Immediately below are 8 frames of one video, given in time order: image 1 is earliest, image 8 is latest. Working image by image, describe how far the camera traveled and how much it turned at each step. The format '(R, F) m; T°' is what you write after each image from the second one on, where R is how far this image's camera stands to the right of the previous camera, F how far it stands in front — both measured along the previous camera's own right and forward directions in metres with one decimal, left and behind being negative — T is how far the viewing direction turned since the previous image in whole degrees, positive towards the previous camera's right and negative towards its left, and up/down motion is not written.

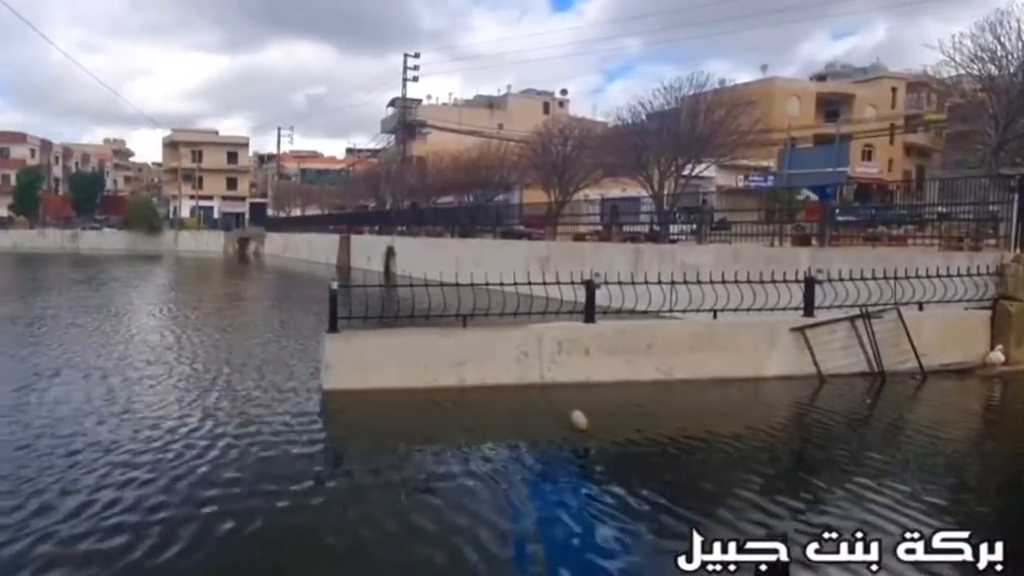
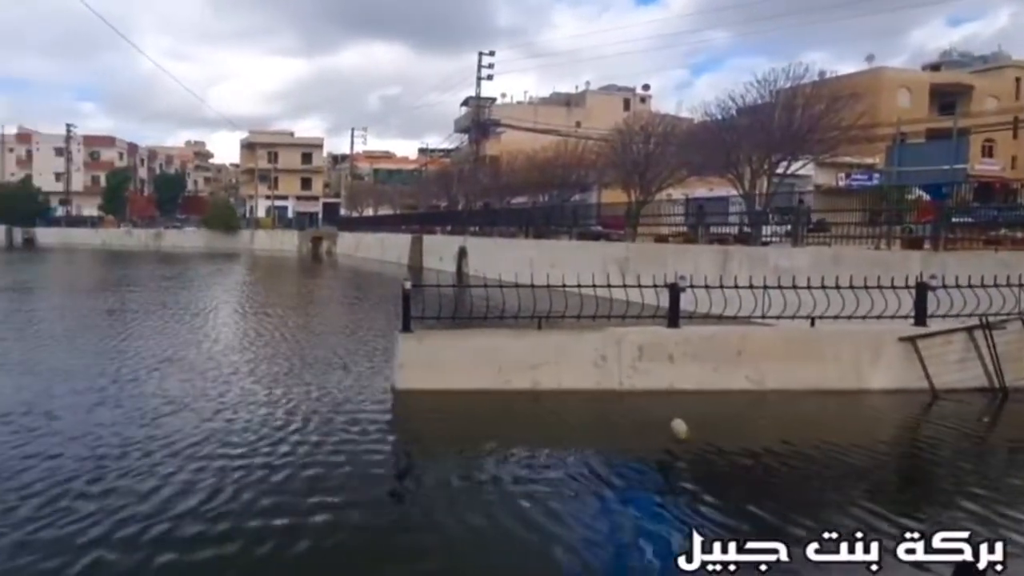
(-0.4, +0.4) m; -5°
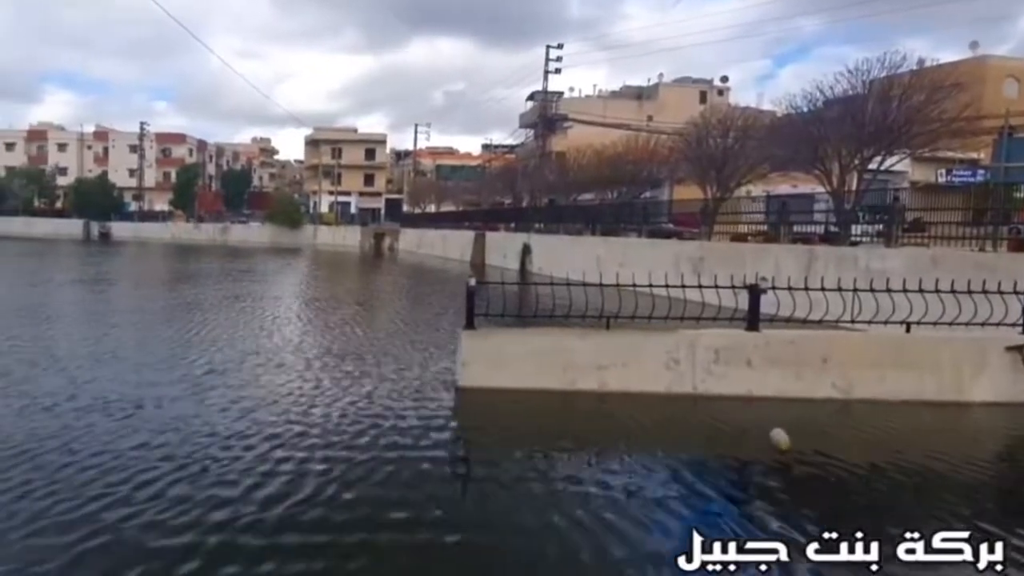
(-0.3, +0.3) m; -4°
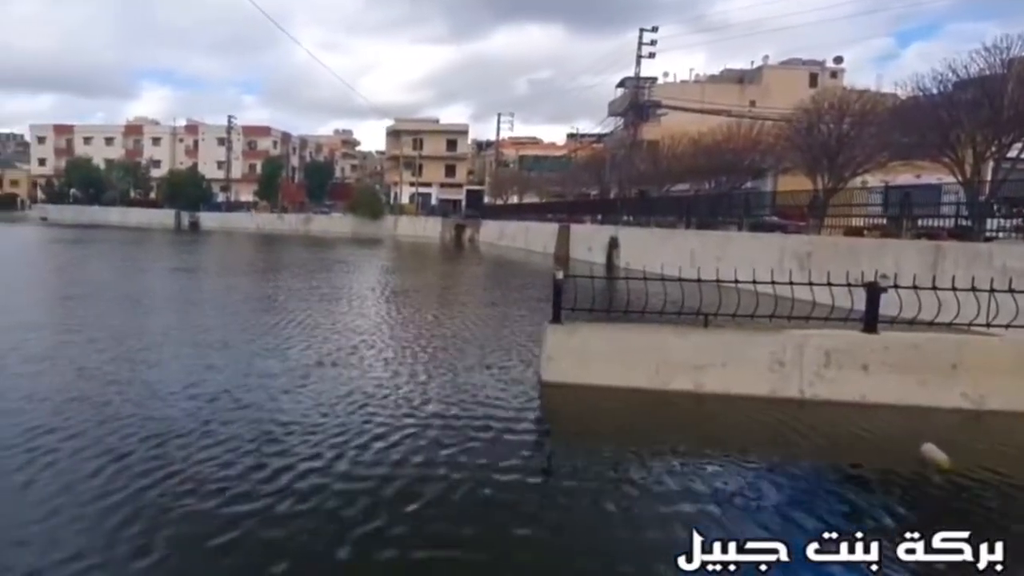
(-0.5, +0.4) m; -5°
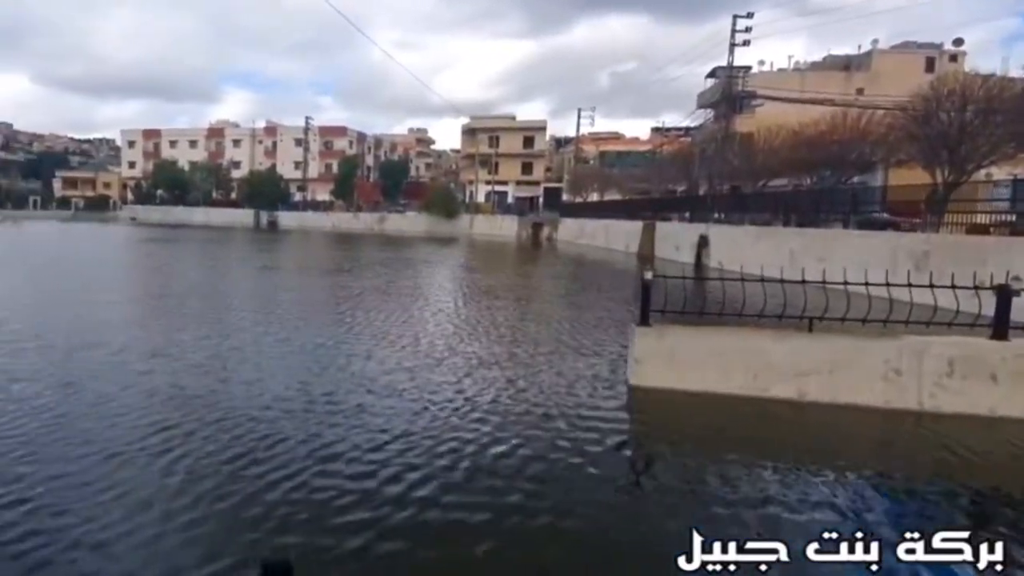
(-0.4, +0.4) m; -5°
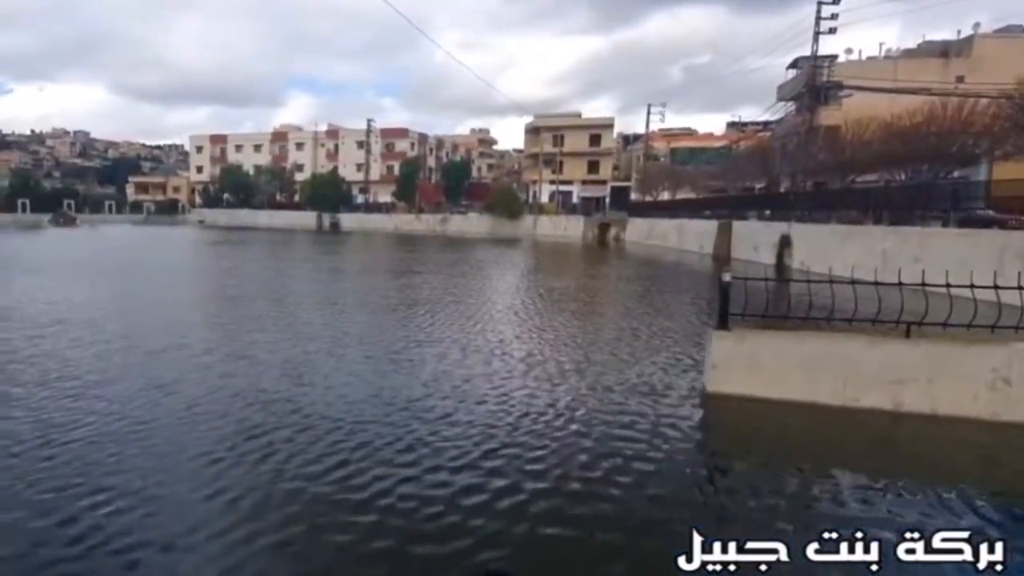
(-0.4, +0.4) m; -4°
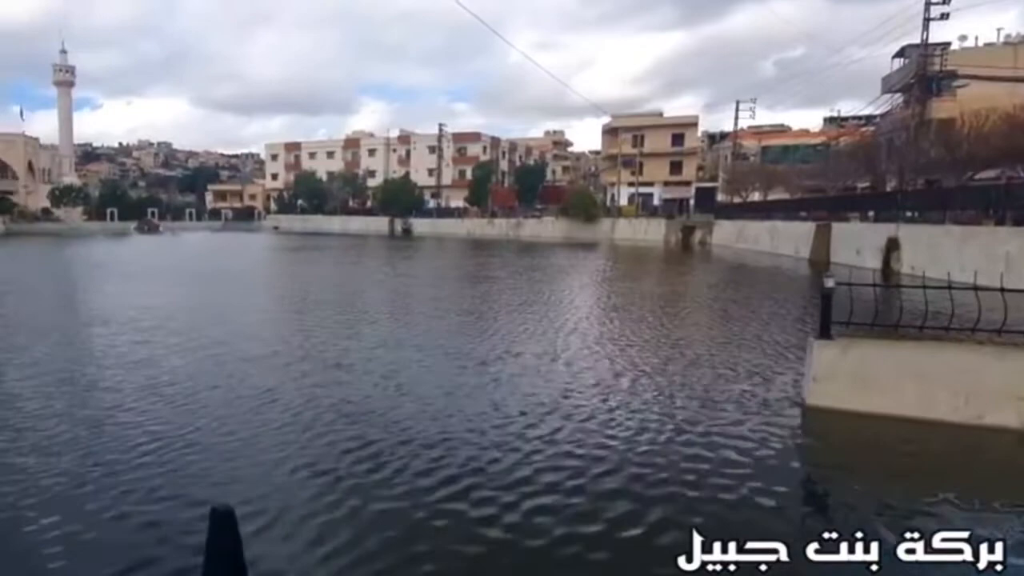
(-0.4, +0.4) m; -5°
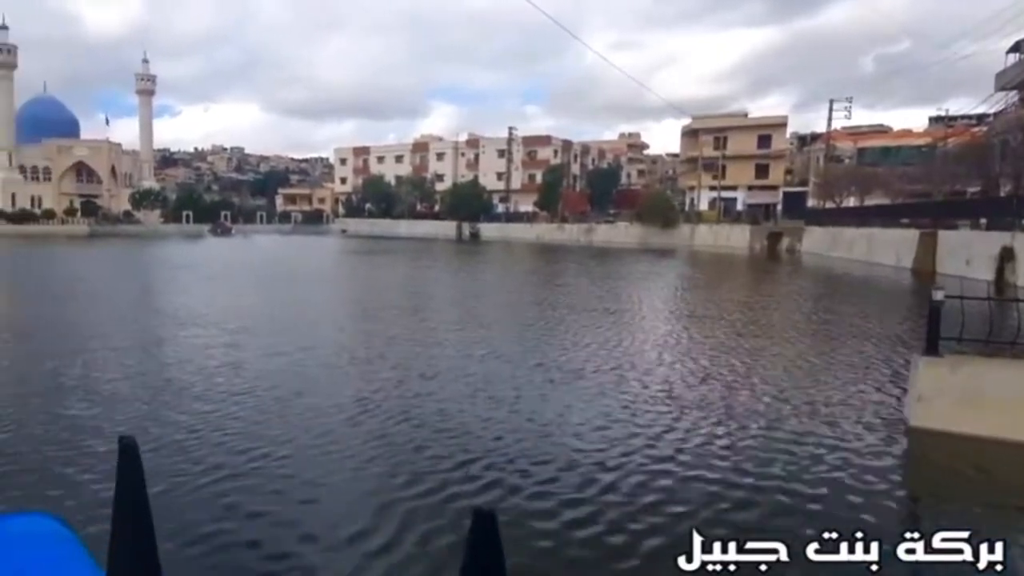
(-0.5, +0.3) m; -5°
